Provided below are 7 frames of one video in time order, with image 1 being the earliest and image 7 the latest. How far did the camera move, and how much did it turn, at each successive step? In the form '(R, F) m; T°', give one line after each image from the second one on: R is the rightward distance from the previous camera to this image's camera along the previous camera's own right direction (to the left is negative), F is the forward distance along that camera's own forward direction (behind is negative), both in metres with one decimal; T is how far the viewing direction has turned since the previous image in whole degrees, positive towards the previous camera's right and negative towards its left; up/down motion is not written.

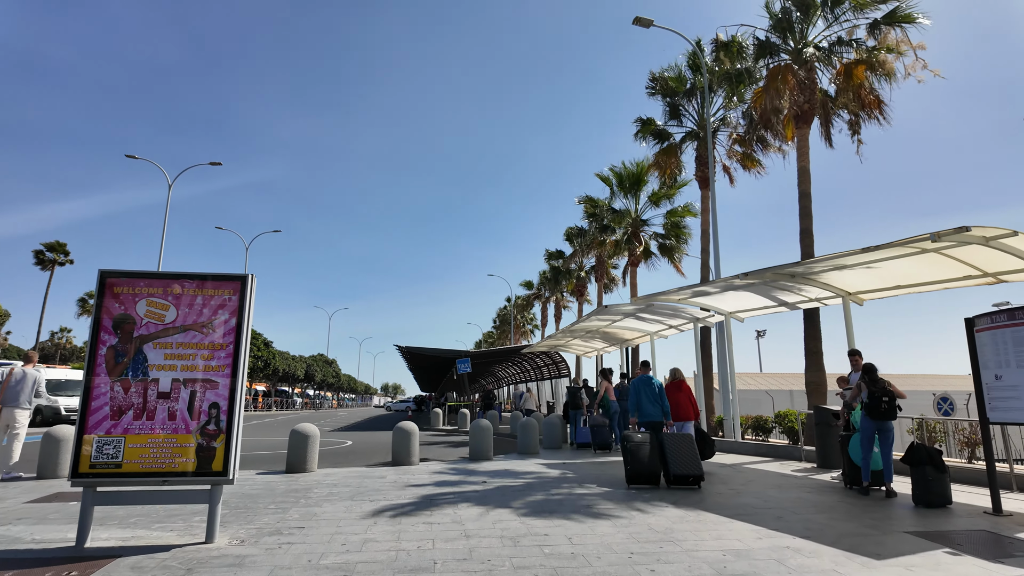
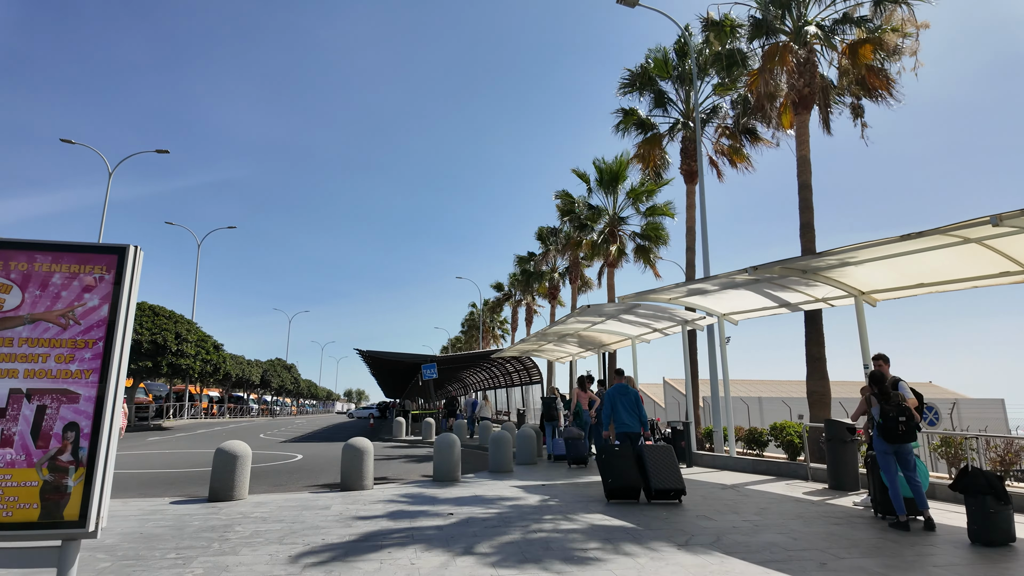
(-0.1, +1.5) m; +3°
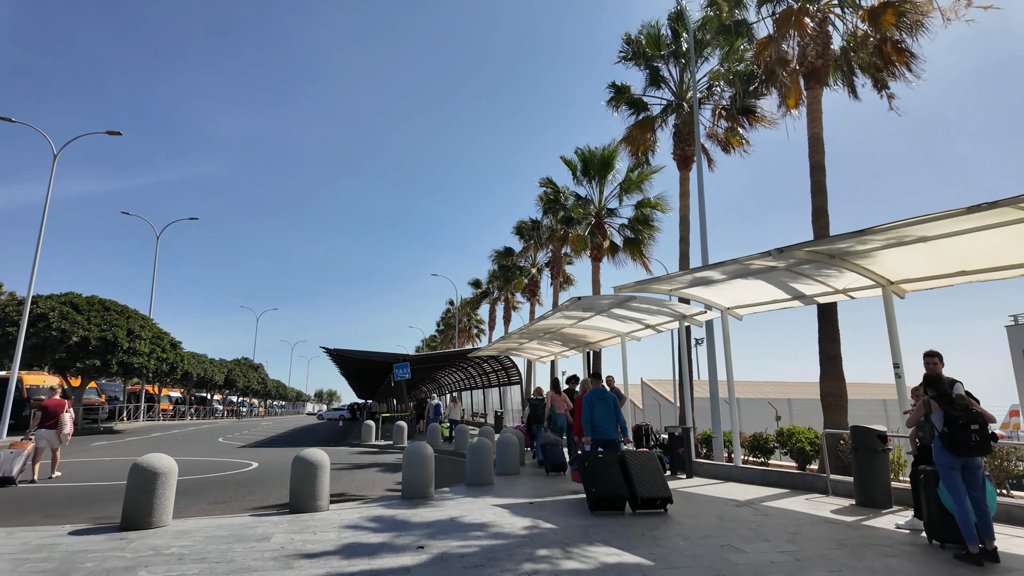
(-0.1, +1.4) m; +2°
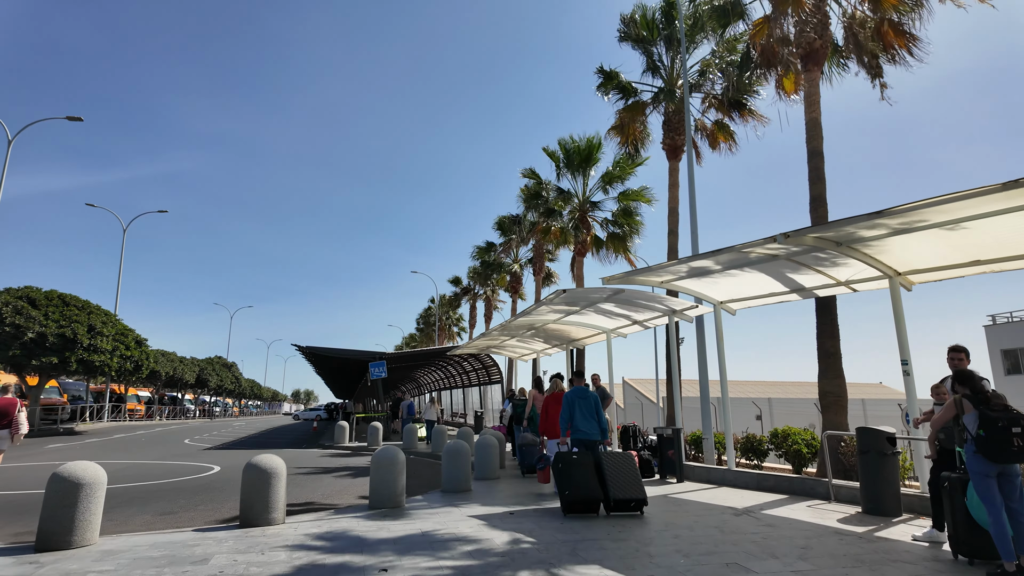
(0.0, +0.7) m; +2°
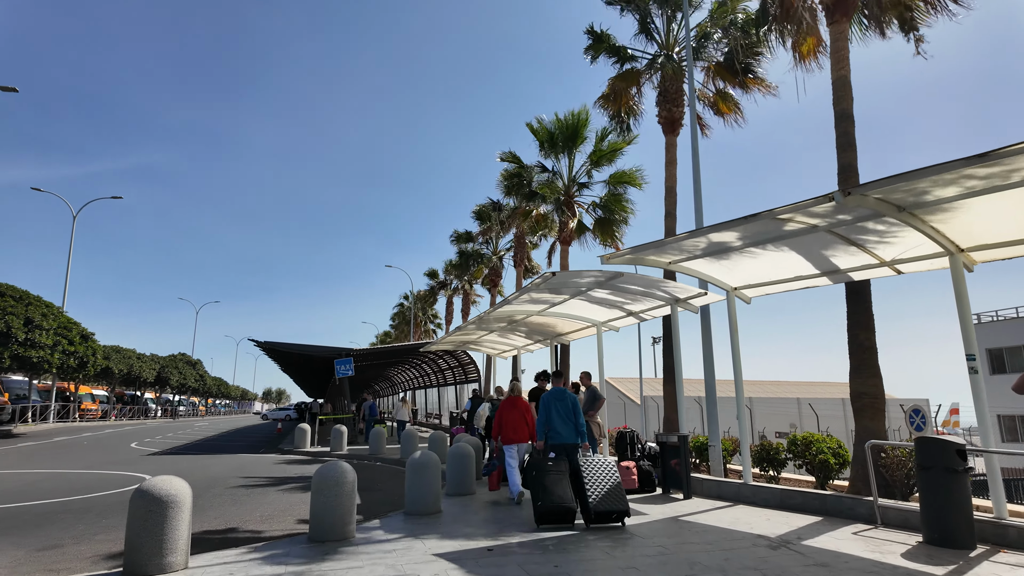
(0.0, +1.6) m; +2°
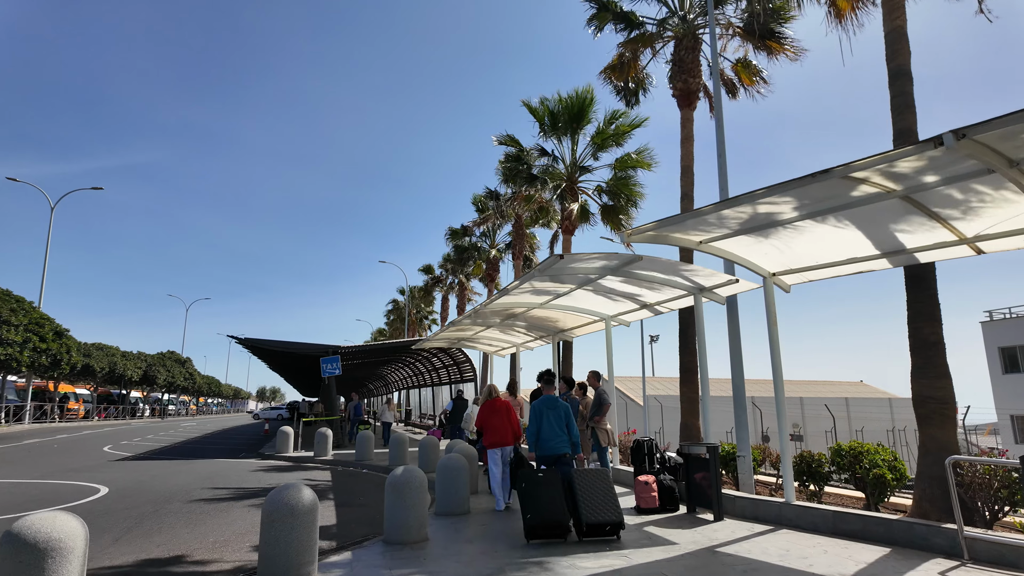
(0.0, +1.3) m; 0°
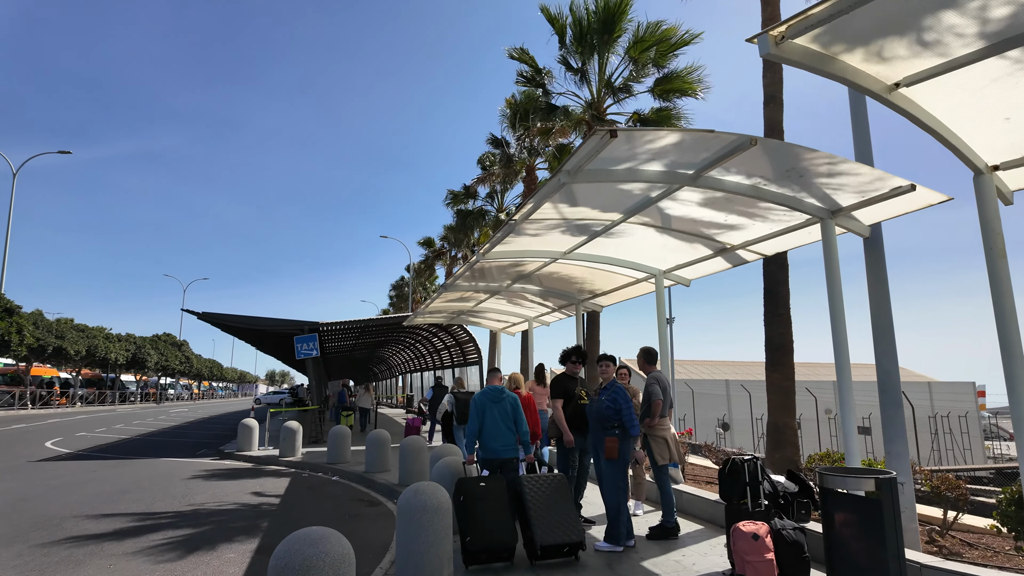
(0.0, +3.4) m; -1°
